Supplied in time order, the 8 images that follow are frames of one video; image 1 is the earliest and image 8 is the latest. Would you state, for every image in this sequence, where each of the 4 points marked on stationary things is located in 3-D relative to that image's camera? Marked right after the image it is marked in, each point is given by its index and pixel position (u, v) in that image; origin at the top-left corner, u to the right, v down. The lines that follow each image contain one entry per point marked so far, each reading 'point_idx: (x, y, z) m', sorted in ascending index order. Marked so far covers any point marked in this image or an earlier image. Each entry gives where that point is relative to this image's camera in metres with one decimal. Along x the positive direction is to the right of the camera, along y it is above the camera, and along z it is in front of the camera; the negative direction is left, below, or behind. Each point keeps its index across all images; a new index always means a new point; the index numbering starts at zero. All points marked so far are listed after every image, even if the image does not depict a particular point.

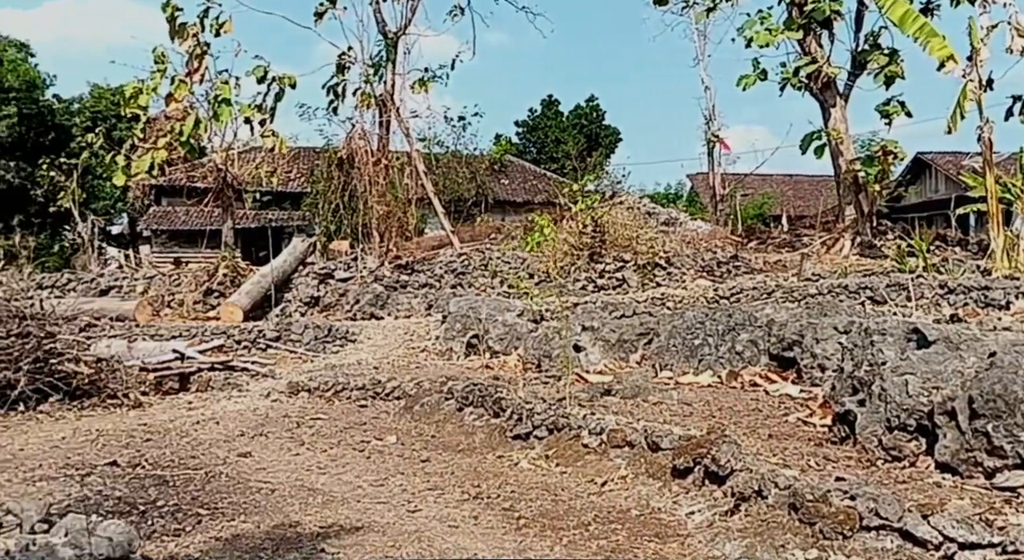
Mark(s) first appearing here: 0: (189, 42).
0: (-4.1, +3.0, +12.0) m
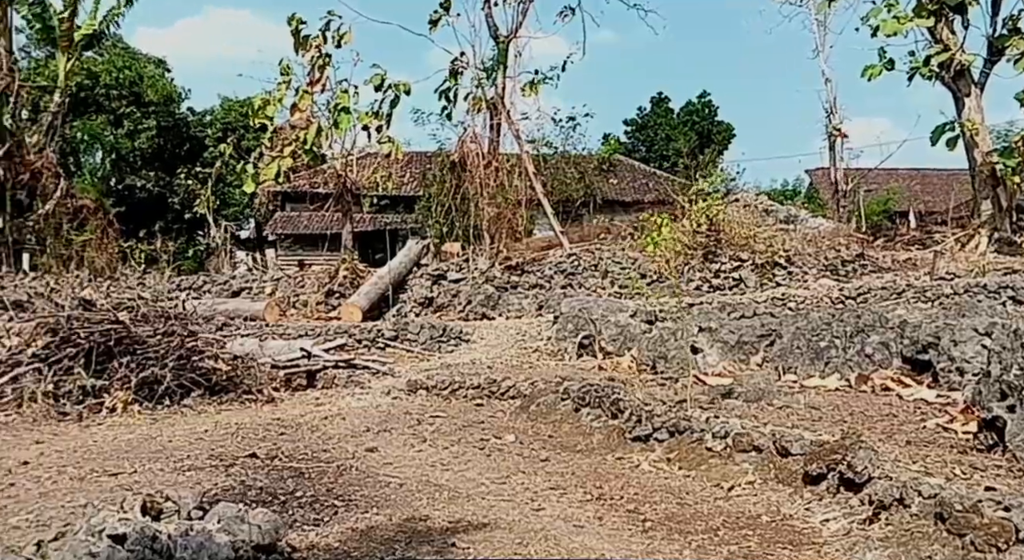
0: (-2.6, +3.0, +12.4) m
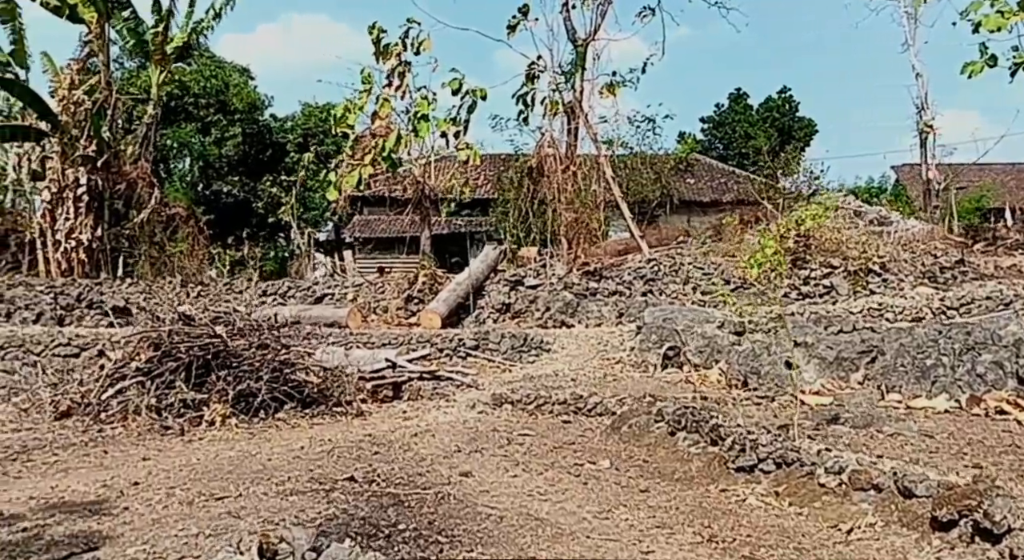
0: (-1.6, +2.9, +12.4) m
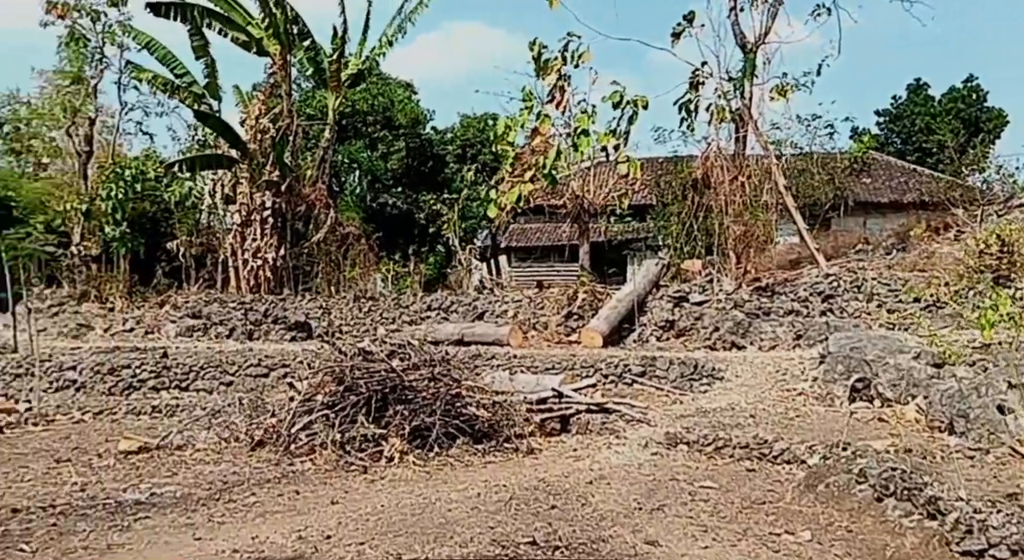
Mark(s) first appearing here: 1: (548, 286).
0: (+0.5, +2.7, +12.3) m
1: (+0.6, -0.1, +16.9) m
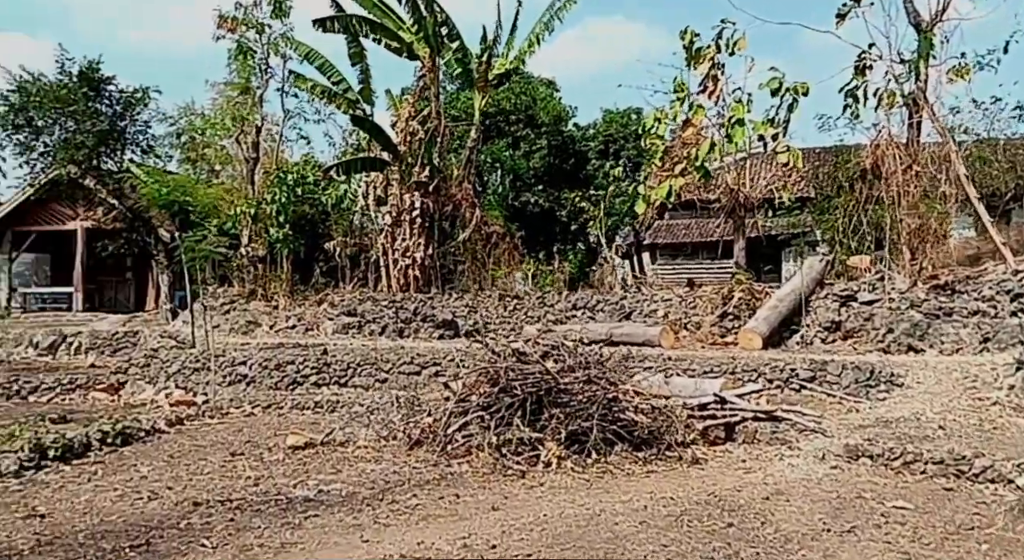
0: (+2.4, +2.7, +11.8) m
1: (+3.2, 0.0, +16.3) m
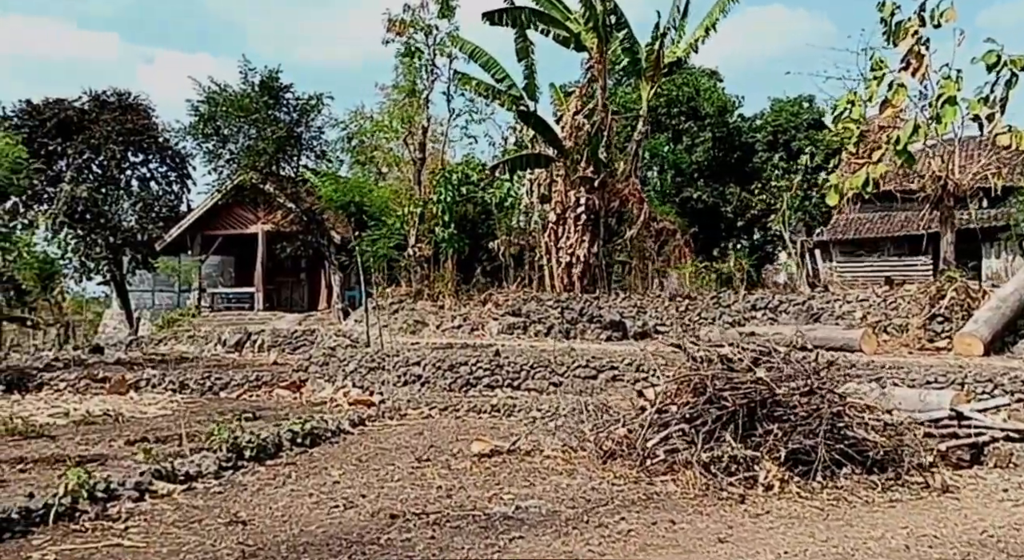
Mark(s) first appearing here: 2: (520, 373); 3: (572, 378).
0: (+4.5, +2.7, +10.6) m
1: (+6.1, 0.0, +15.0) m
2: (+0.1, -1.5, +15.2) m
3: (+1.0, -1.5, +14.8) m
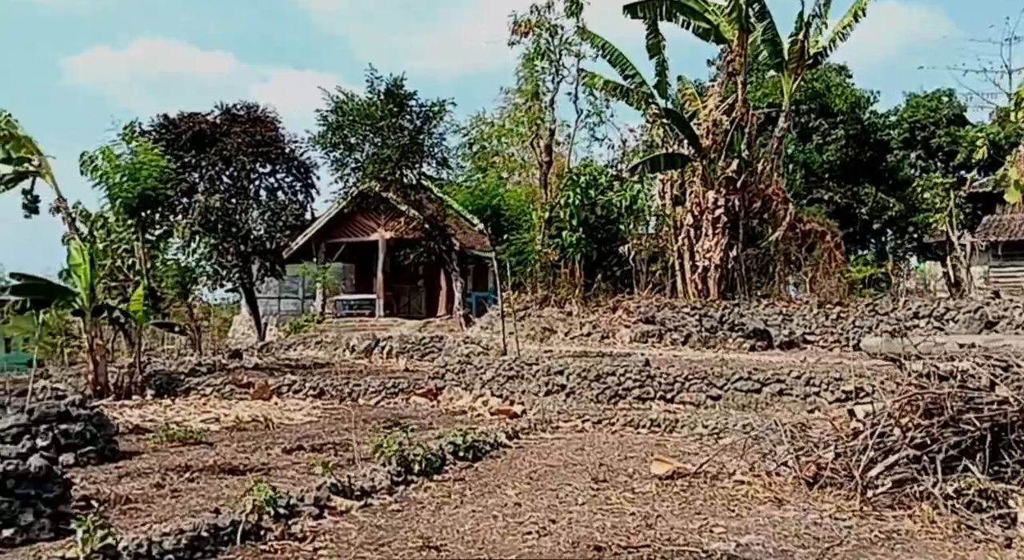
0: (+6.3, +2.6, +9.5) m
1: (+8.3, -0.1, +13.7) m
2: (+2.5, -1.6, +14.5) m
3: (+3.2, -1.6, +14.0) m
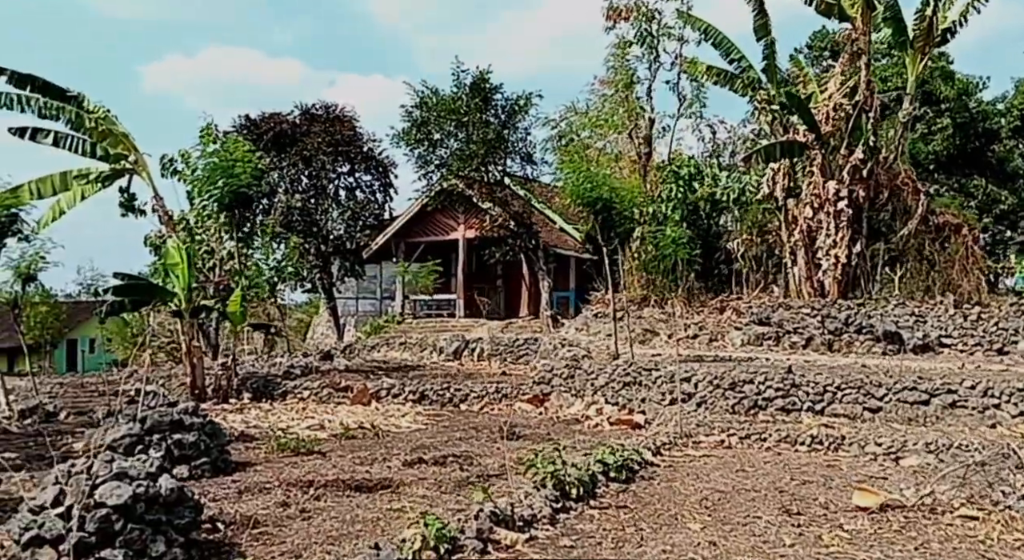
0: (+7.8, +2.6, +8.0) m
1: (+10.1, -0.1, +12.0) m
2: (+4.3, -1.6, +13.2) m
3: (+5.0, -1.6, +12.7) m
